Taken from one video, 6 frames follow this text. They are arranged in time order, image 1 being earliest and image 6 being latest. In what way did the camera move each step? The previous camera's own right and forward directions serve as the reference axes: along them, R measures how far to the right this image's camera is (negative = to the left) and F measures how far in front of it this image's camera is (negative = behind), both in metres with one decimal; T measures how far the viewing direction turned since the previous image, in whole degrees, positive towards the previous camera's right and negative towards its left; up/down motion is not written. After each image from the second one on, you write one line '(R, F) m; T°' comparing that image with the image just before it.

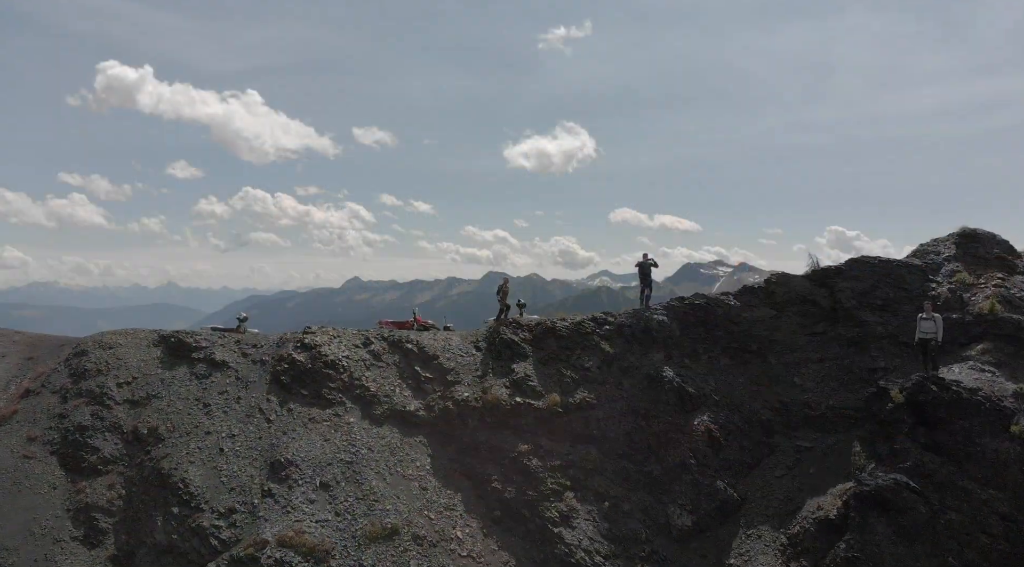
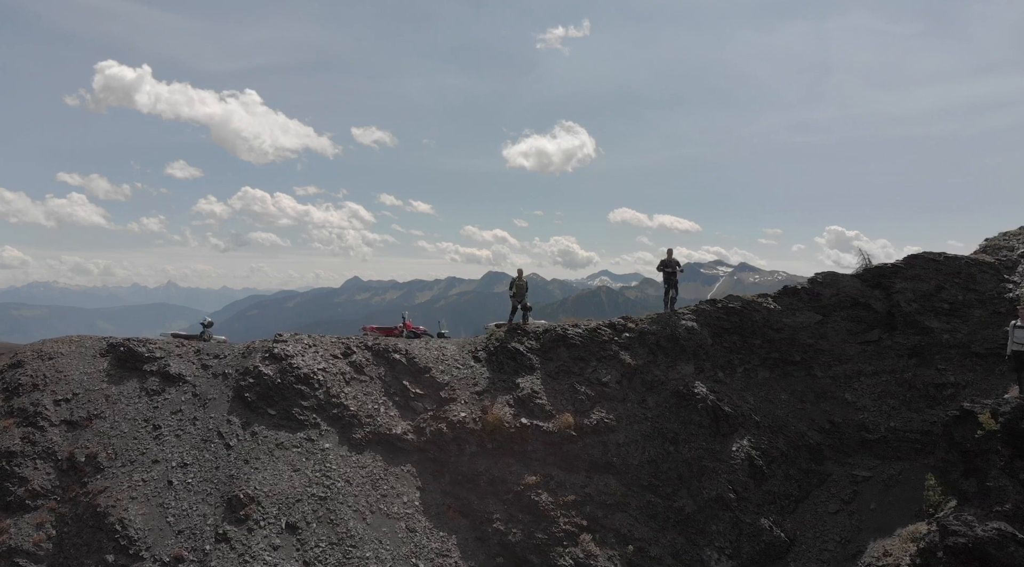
(-0.2, +6.2) m; 0°
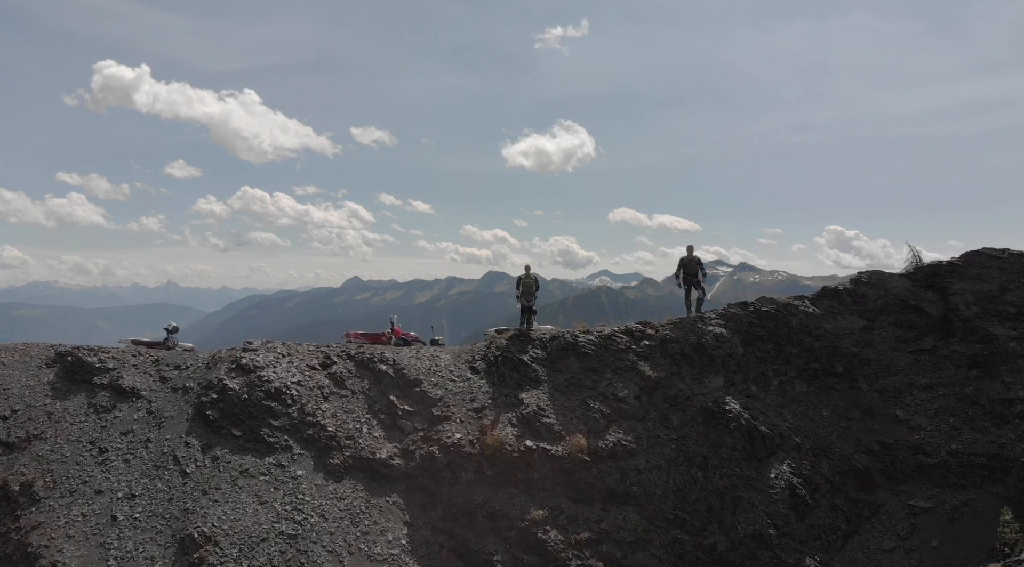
(-0.1, +4.7) m; 0°
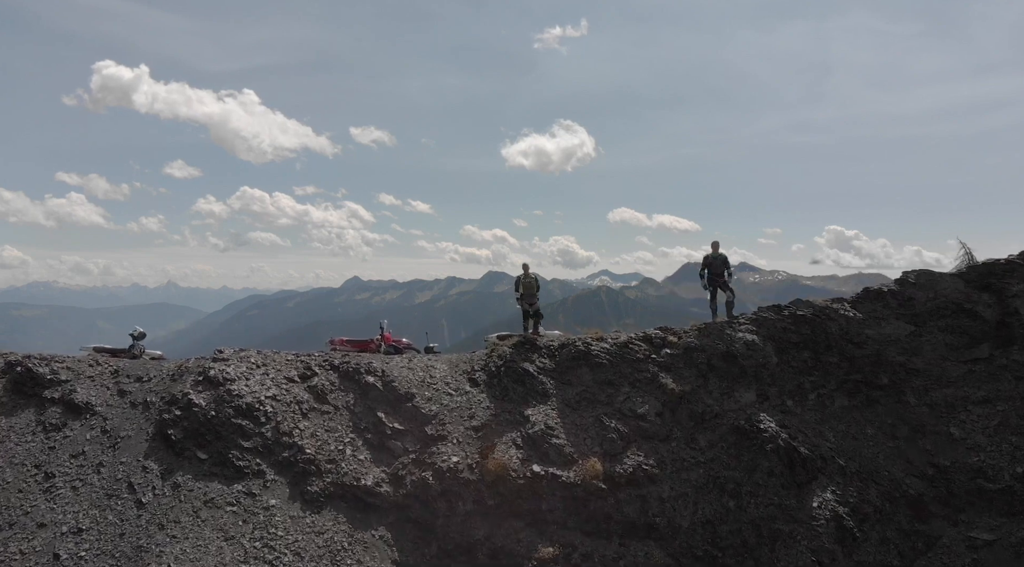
(-0.2, +3.7) m; 0°
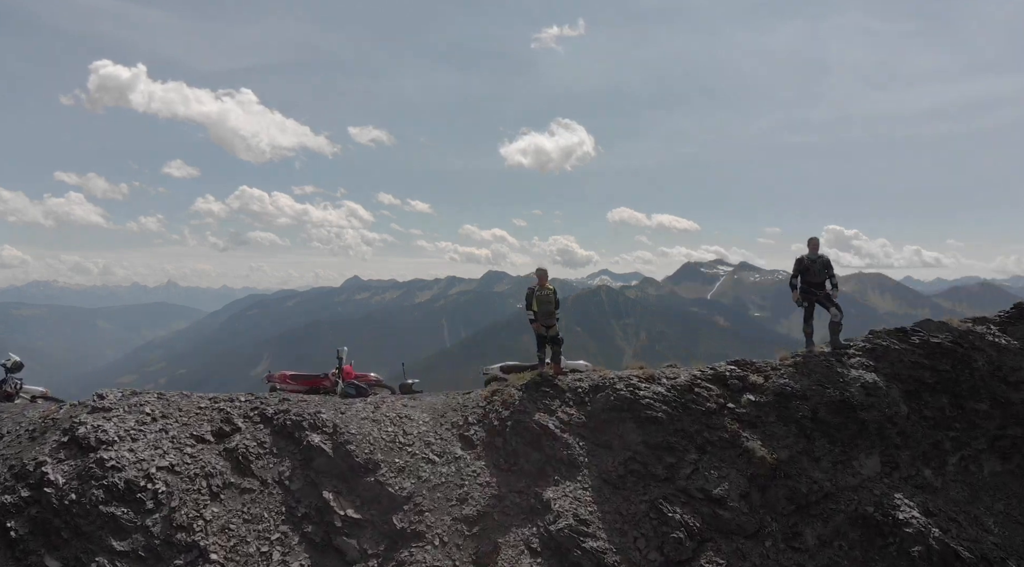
(-0.3, +9.0) m; 0°
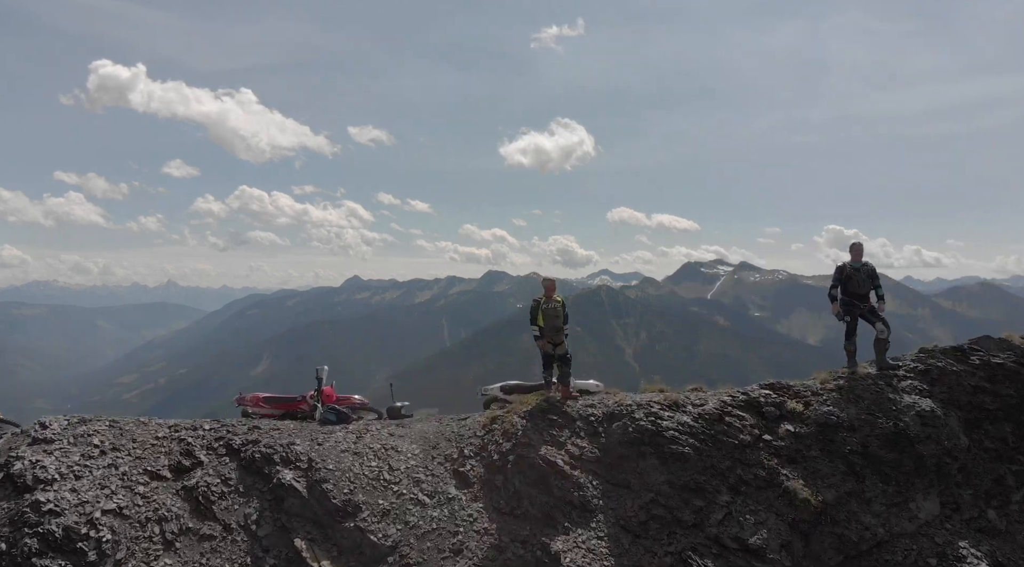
(-0.1, +2.6) m; 0°
